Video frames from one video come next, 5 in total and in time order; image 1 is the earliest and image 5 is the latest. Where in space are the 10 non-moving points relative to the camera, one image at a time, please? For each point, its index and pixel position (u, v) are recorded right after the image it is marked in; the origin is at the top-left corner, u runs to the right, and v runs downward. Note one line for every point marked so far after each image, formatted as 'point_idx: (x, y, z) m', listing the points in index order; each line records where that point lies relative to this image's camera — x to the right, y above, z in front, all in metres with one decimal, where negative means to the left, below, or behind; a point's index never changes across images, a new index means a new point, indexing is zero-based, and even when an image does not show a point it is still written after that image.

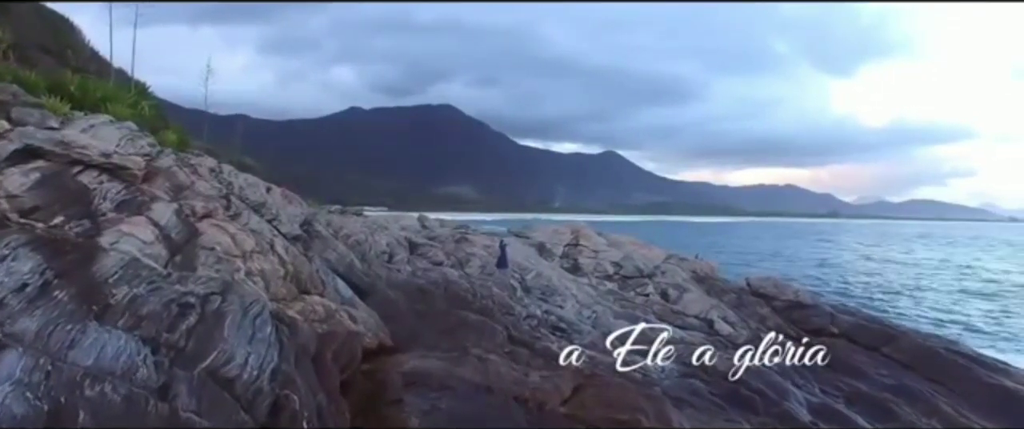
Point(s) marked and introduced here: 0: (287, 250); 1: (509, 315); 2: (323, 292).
0: (-4.4, -0.7, +14.7) m
1: (-0.1, -2.4, +17.6) m
2: (-3.6, -1.5, +14.3) m
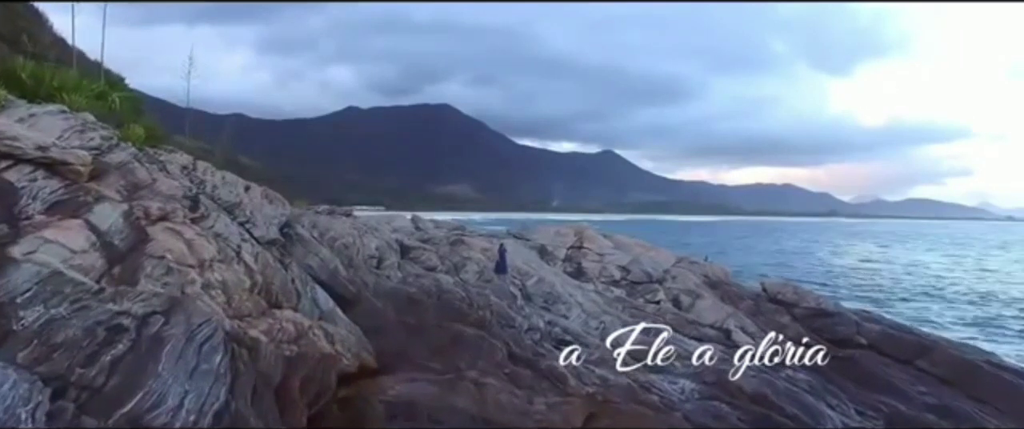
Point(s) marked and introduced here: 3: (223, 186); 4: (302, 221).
0: (-4.3, -0.7, +12.9) m
1: (-0.1, -2.4, +15.9) m
2: (-3.6, -1.5, +12.6) m
3: (-7.0, +0.7, +18.5) m
4: (-5.4, -0.2, +19.6) m
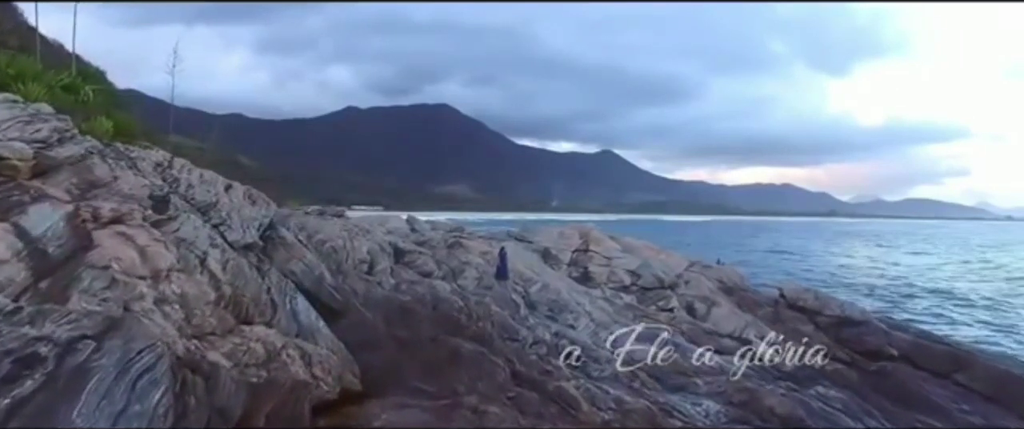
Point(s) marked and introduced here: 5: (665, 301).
0: (-4.3, -0.8, +11.4) m
1: (0.0, -2.4, +14.4) m
2: (-3.6, -1.6, +11.1) m
3: (-7.0, +0.7, +16.9) m
4: (-5.3, -0.2, +18.0) m
5: (+4.0, -2.3, +19.9) m
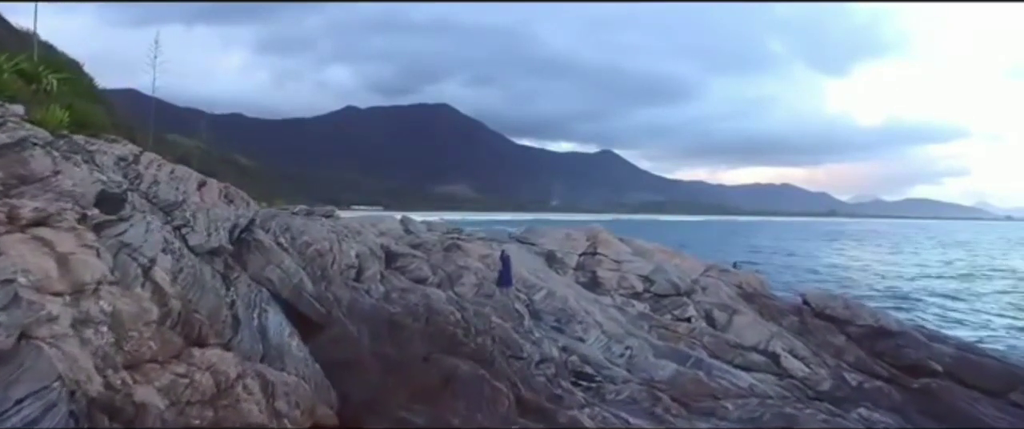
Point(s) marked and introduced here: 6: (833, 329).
0: (-4.2, -0.8, +9.7) m
1: (0.0, -2.4, +12.6) m
2: (-3.5, -1.6, +9.4) m
3: (-6.9, +0.7, +15.2) m
4: (-5.3, -0.2, +16.3) m
5: (+4.1, -2.3, +18.2) m
6: (+7.8, -2.8, +18.4) m
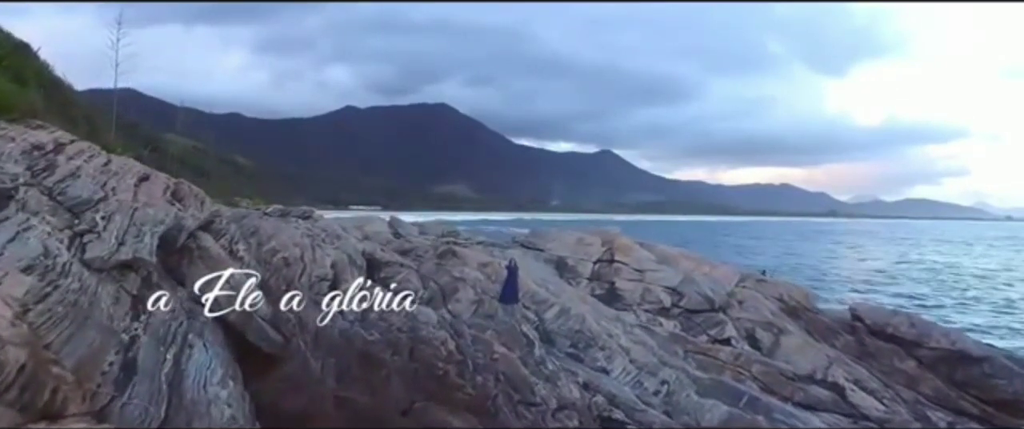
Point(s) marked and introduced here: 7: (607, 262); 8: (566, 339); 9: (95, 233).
0: (-4.1, -0.8, +6.8) m
1: (+0.2, -2.4, +9.7) m
2: (-3.4, -1.6, +6.5) m
3: (-6.8, +0.6, +12.3) m
4: (-5.2, -0.2, +13.4) m
5: (+4.2, -2.3, +15.3) m
6: (+7.9, -2.8, +15.5) m
7: (+2.3, -1.1, +18.3) m
8: (+0.9, -2.1, +13.1) m
9: (-5.2, -0.2, +9.7) m
